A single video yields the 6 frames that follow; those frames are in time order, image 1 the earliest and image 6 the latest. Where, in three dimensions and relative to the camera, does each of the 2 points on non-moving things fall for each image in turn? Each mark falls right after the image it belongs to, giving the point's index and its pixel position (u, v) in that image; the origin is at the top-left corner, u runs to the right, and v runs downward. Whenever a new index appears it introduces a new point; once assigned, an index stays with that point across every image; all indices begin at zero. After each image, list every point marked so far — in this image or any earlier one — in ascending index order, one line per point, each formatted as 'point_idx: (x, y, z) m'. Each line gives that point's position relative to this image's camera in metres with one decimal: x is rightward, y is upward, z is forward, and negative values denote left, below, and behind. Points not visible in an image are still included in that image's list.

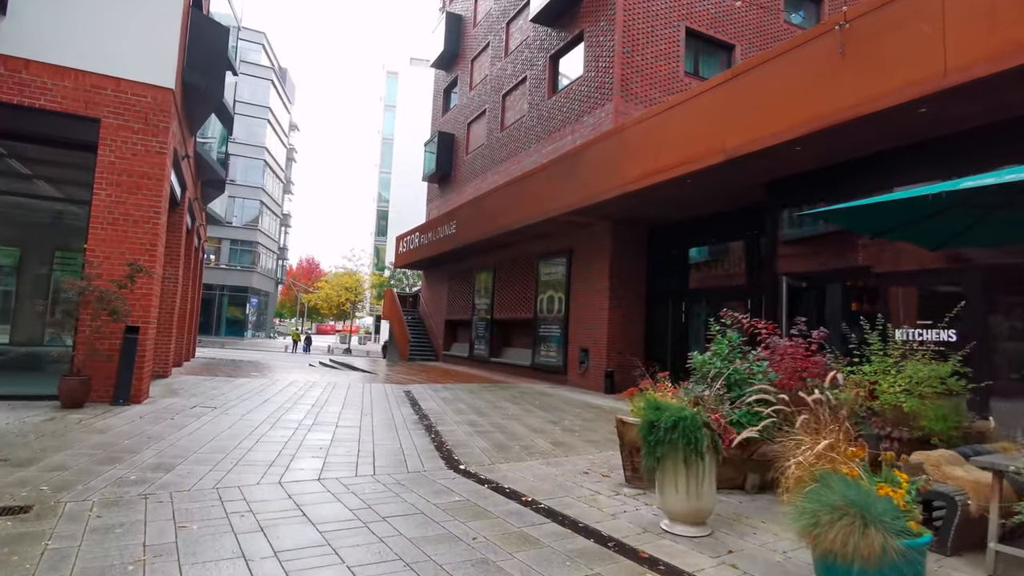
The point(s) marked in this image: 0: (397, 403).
0: (-2.1, -2.1, +10.2) m
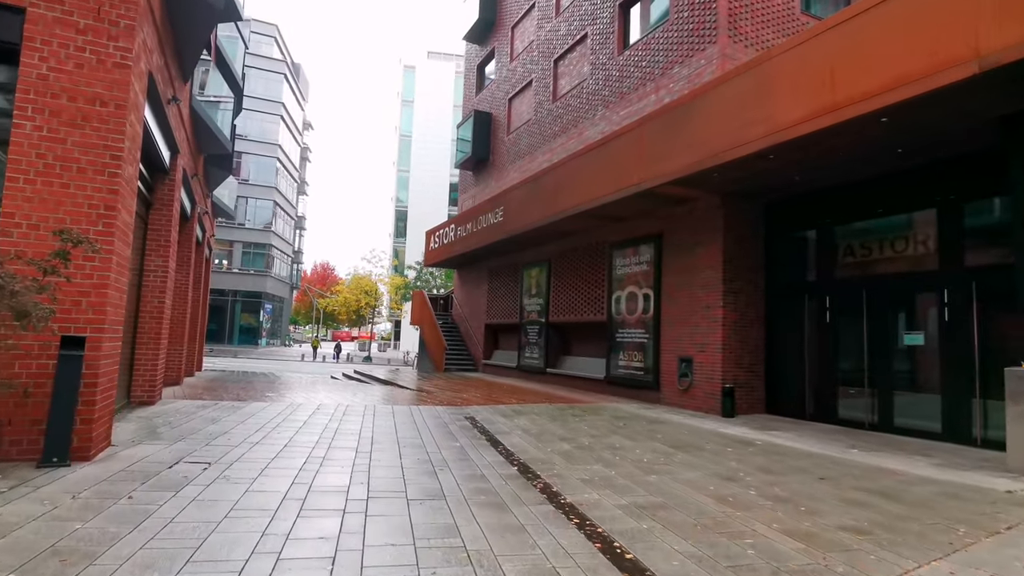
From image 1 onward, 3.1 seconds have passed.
0: (-0.5, -1.9, +7.2) m
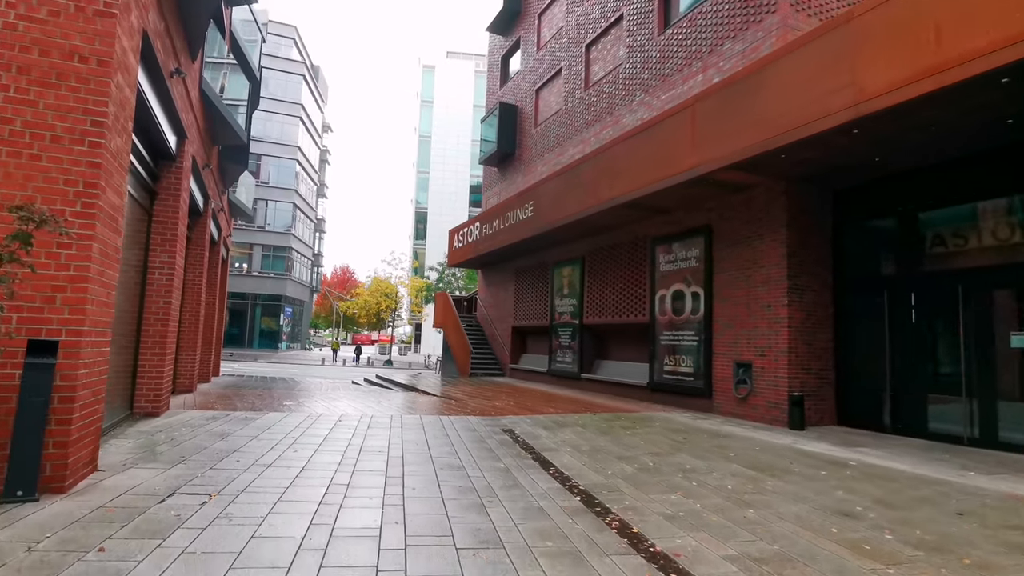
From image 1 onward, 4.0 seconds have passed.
0: (0.0, -1.9, +6.2) m
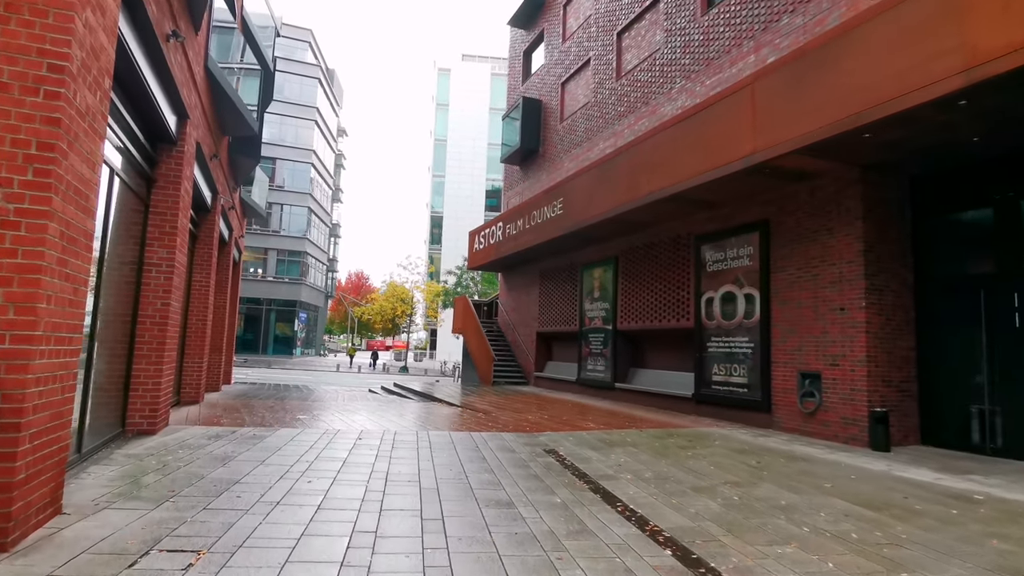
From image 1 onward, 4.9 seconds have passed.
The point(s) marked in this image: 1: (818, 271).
0: (+0.5, -1.9, +5.2) m
1: (+4.9, +0.3, +9.0) m
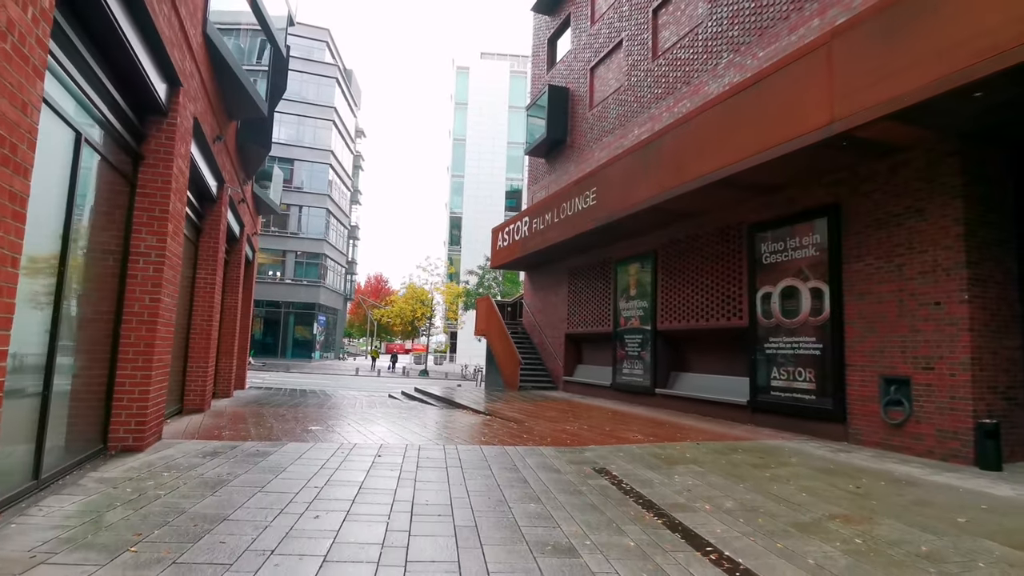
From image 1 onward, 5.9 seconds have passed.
0: (+0.9, -1.8, +4.1) m
1: (+5.4, +0.4, +7.8) m
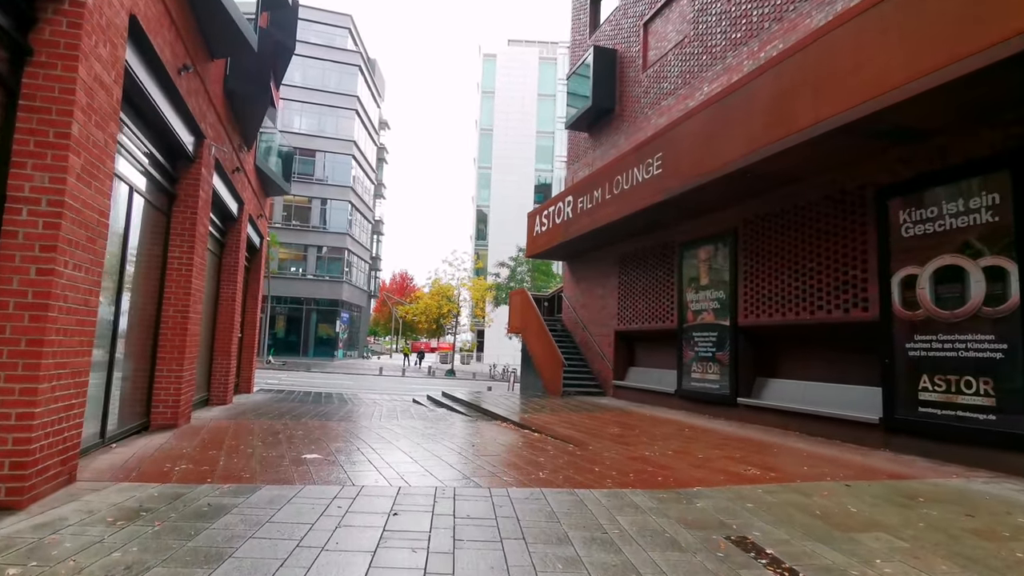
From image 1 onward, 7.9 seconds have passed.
0: (+1.5, -1.5, +1.8) m
1: (+6.1, +0.6, +5.3) m
